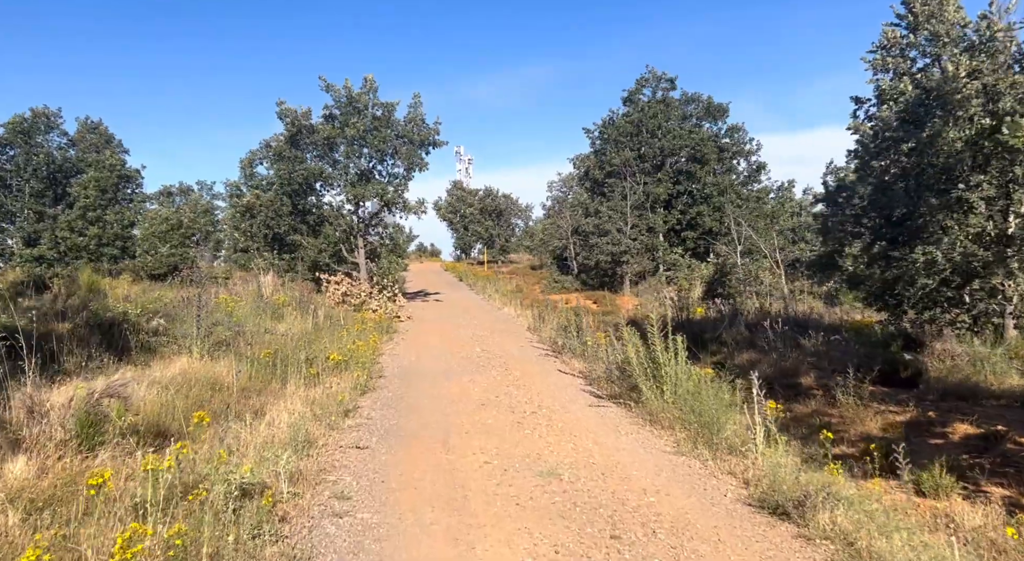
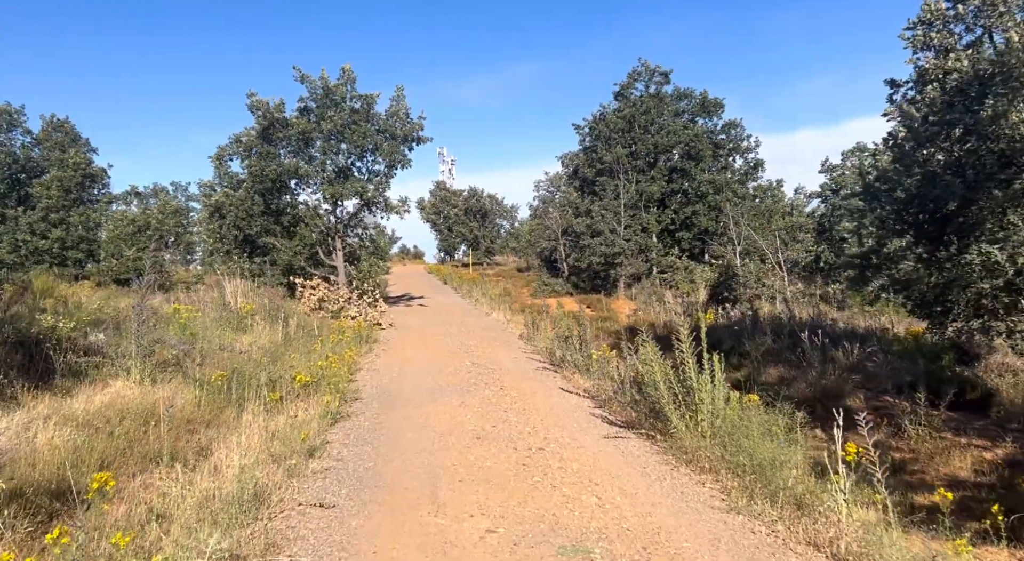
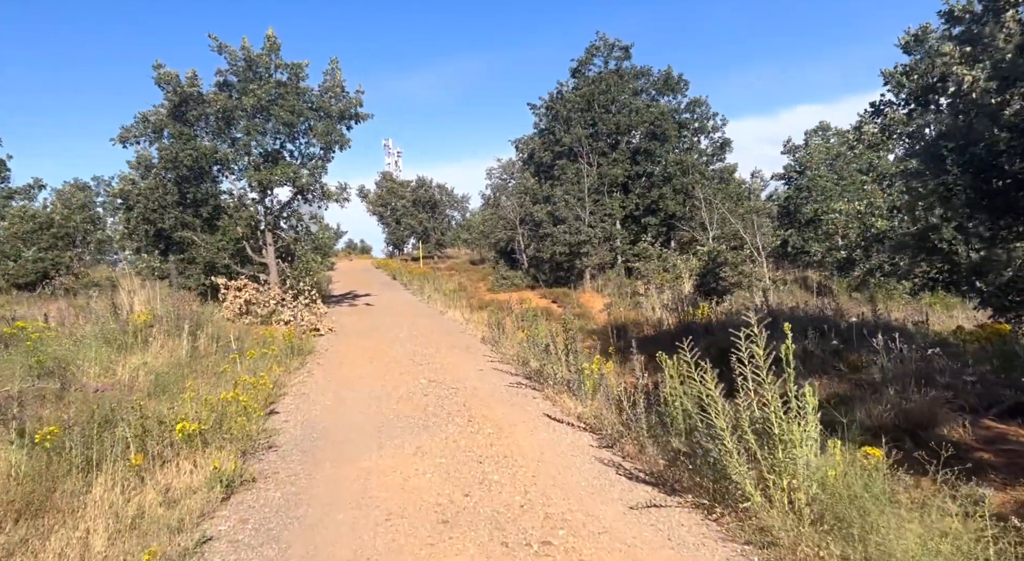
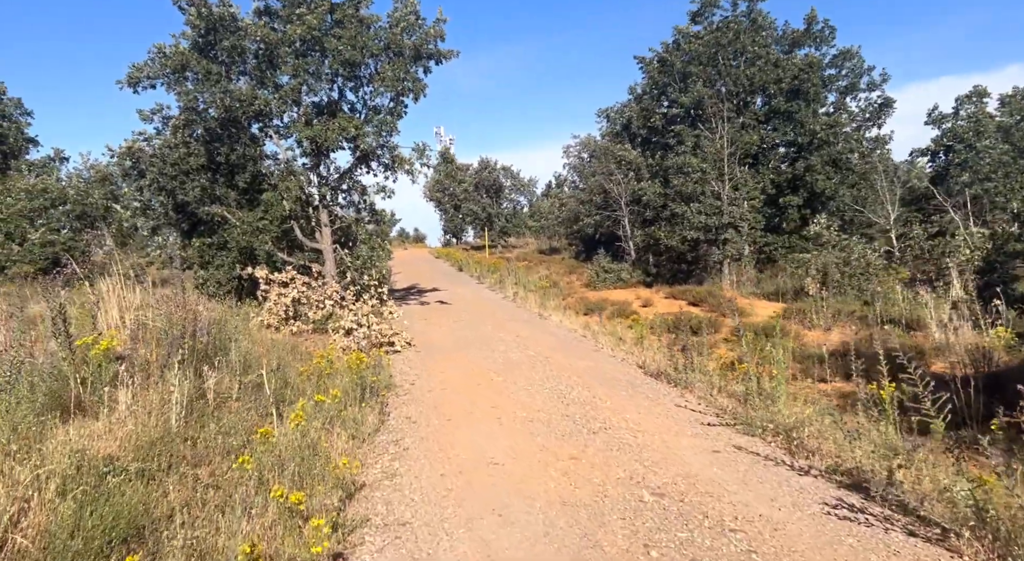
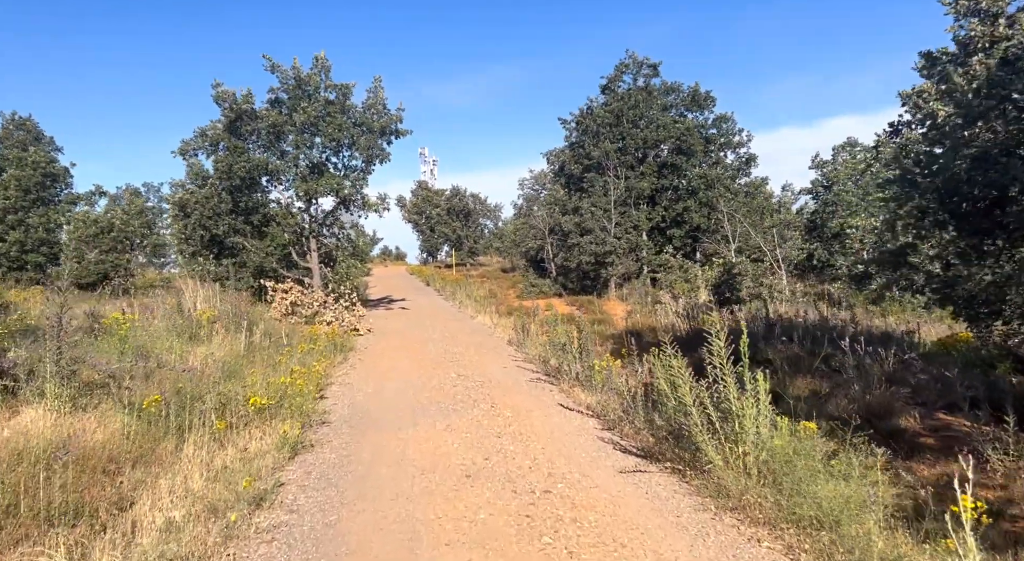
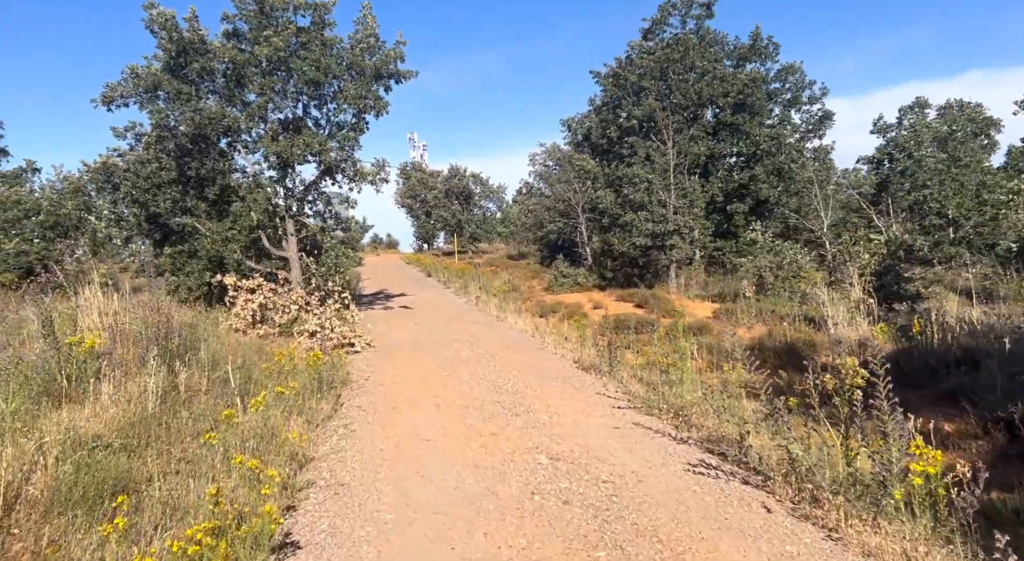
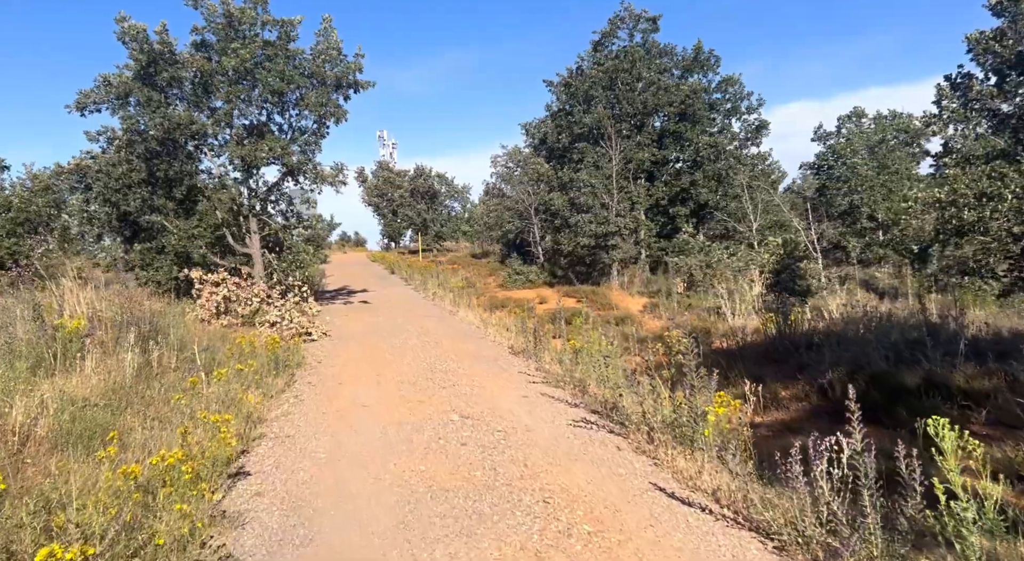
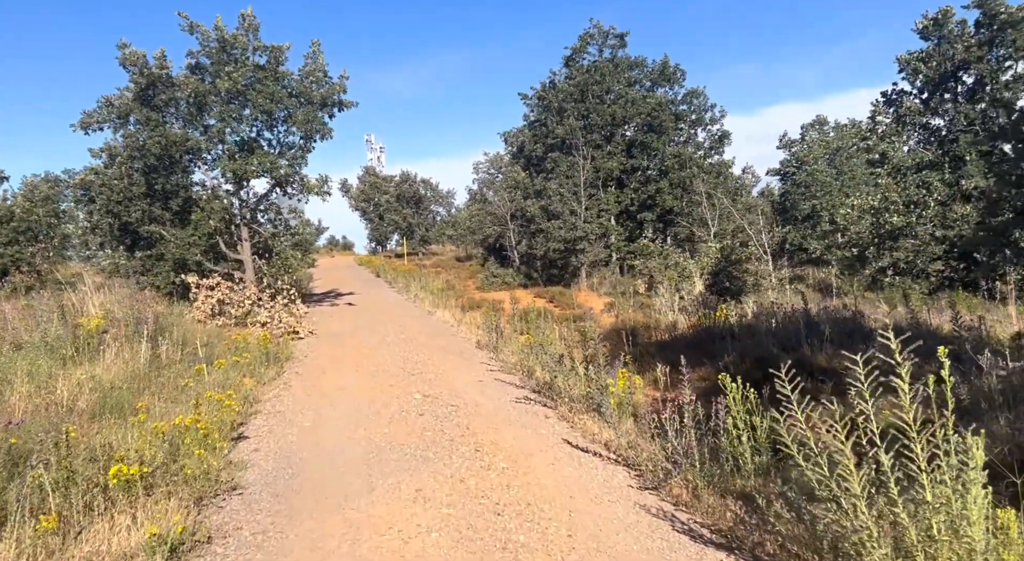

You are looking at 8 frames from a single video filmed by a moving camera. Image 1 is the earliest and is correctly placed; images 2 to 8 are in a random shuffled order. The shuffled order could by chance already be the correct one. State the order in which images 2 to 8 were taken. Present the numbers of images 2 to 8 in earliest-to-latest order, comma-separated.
2, 5, 3, 8, 7, 6, 4
